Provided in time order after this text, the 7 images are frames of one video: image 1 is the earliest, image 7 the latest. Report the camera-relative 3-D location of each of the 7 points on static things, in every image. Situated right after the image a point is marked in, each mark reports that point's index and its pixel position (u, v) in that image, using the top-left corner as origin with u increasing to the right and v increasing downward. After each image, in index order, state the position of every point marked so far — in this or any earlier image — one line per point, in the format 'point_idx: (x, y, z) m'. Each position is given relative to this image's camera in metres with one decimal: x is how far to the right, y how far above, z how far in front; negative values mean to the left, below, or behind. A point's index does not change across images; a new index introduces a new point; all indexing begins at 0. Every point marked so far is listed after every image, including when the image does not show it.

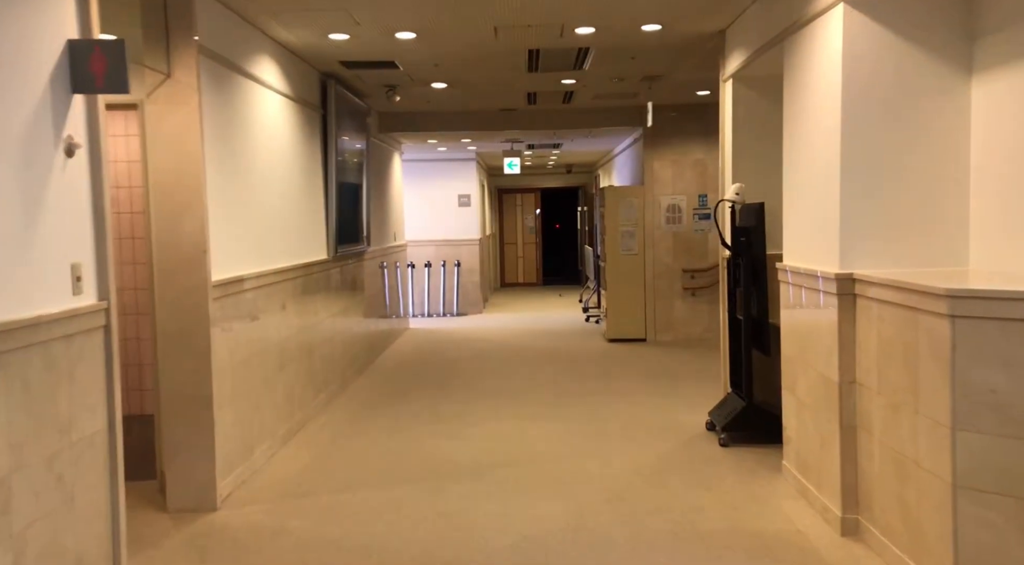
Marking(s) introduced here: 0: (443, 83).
0: (-0.6, +1.8, +7.2) m
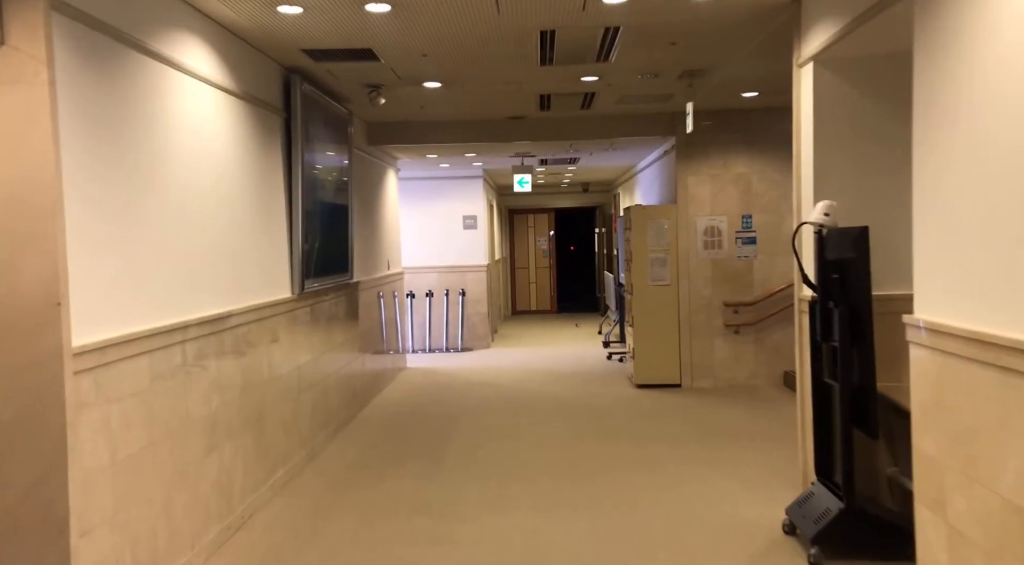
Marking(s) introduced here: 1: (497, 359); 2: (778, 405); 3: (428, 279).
0: (-0.6, +1.5, +5.9) m
1: (-0.2, -1.0, +9.8) m
2: (+2.3, -1.1, +6.8) m
3: (-1.2, 0.0, +10.7) m
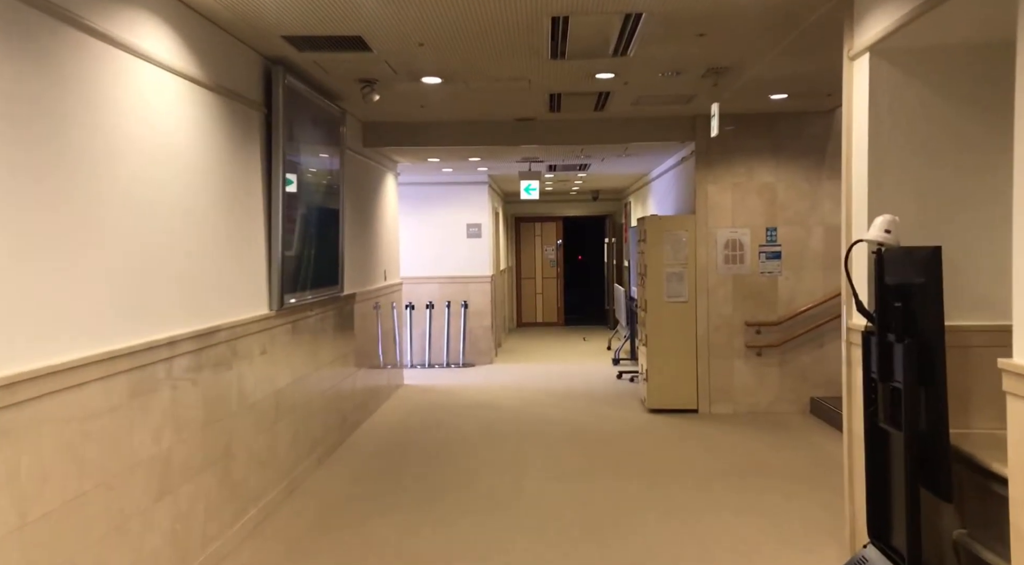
0: (-0.5, +1.4, +5.4) m
1: (-0.1, -1.1, +9.2) m
2: (+2.3, -1.2, +6.2) m
3: (-1.1, -0.1, +10.2) m
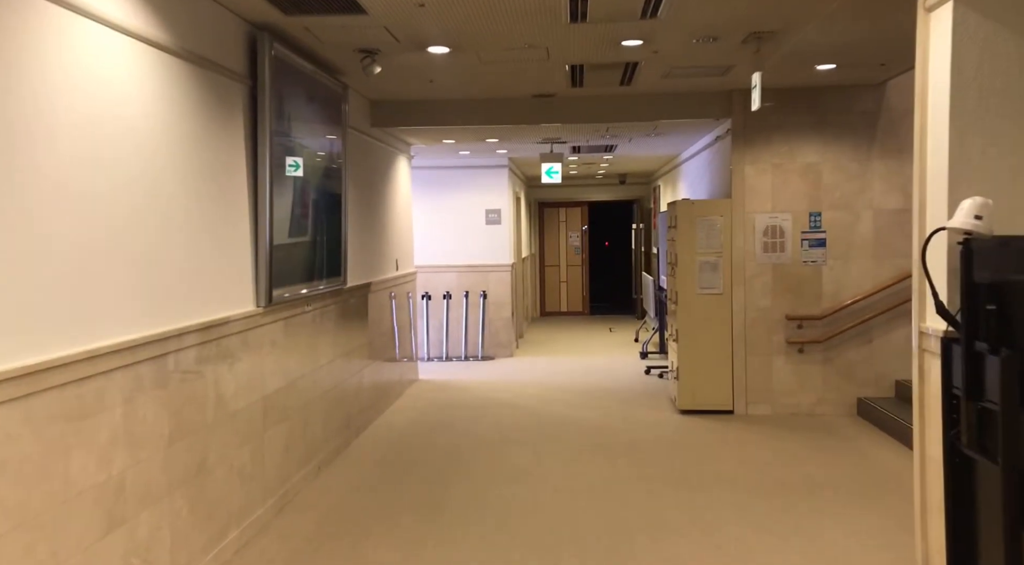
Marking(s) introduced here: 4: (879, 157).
0: (-0.4, +1.5, +4.8) m
1: (+0.1, -1.0, +8.7) m
2: (+2.5, -1.2, +5.7) m
3: (-0.8, 0.0, +9.7) m
4: (+3.0, +1.0, +6.3) m
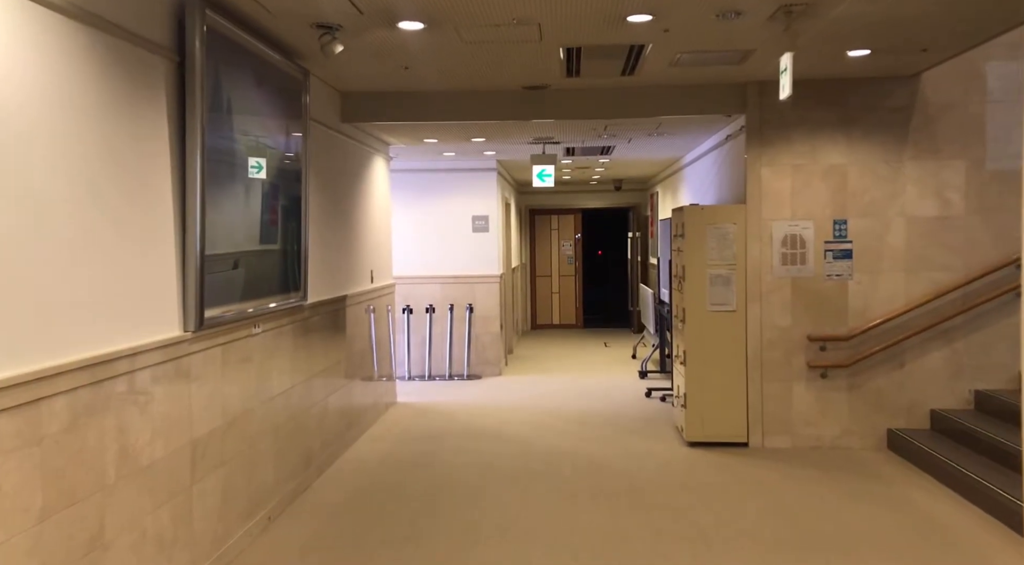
0: (-0.5, +1.4, +4.1) m
1: (0.0, -1.1, +8.0) m
2: (+2.4, -1.3, +4.9) m
3: (-1.0, -0.1, +8.9) m
4: (+2.9, +0.9, +5.6) m
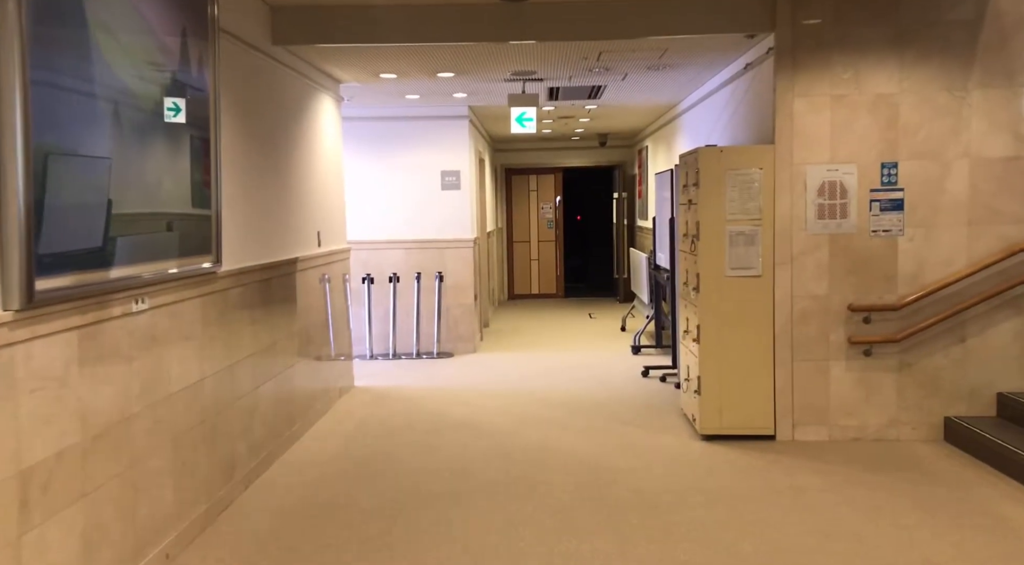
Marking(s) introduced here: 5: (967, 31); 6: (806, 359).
0: (-0.6, +1.5, +2.9) m
1: (-0.2, -0.8, +6.9) m
2: (+2.3, -1.0, +3.9) m
3: (-1.2, +0.2, +7.8) m
4: (+2.7, +1.2, +4.6) m
5: (+2.6, +1.5, +4.5) m
6: (+1.8, -0.5, +4.7) m
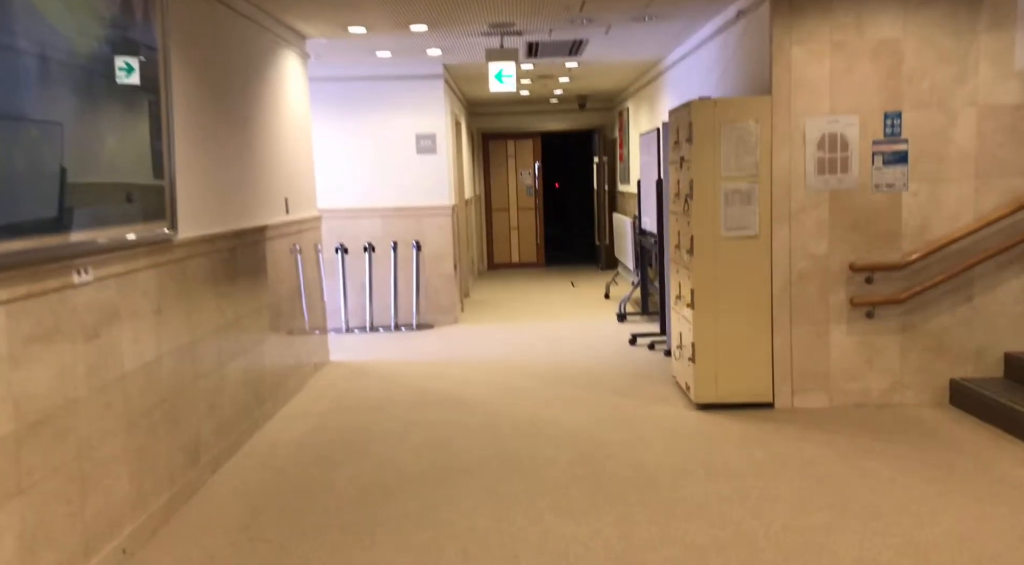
0: (-0.7, +1.6, +2.5) m
1: (-0.4, -0.5, +6.6) m
2: (+2.2, -0.8, +3.7) m
3: (-1.4, +0.5, +7.4) m
4: (+2.6, +1.4, +4.3) m
5: (+2.5, +1.7, +4.3) m
6: (+1.7, -0.2, +4.5) m
